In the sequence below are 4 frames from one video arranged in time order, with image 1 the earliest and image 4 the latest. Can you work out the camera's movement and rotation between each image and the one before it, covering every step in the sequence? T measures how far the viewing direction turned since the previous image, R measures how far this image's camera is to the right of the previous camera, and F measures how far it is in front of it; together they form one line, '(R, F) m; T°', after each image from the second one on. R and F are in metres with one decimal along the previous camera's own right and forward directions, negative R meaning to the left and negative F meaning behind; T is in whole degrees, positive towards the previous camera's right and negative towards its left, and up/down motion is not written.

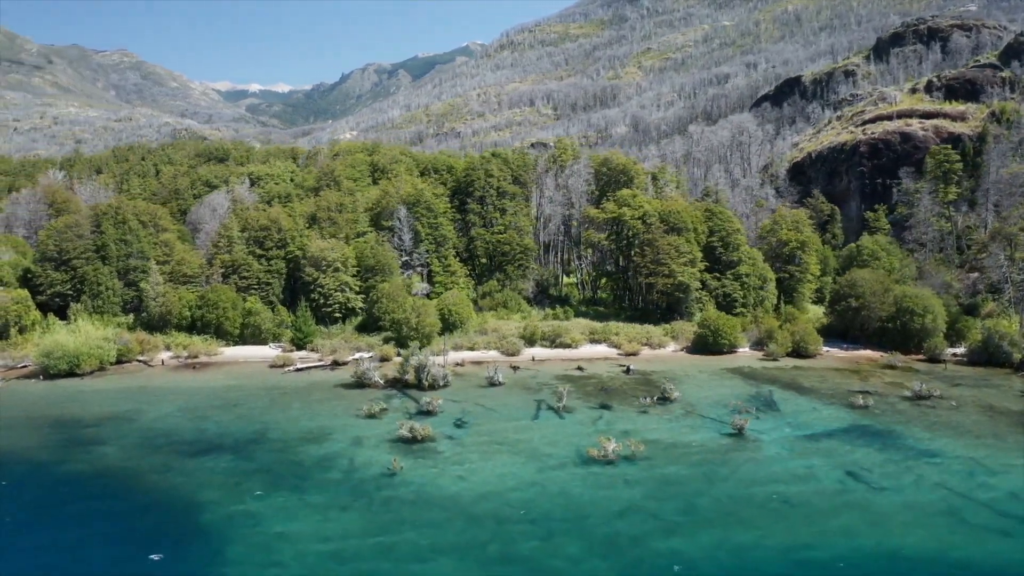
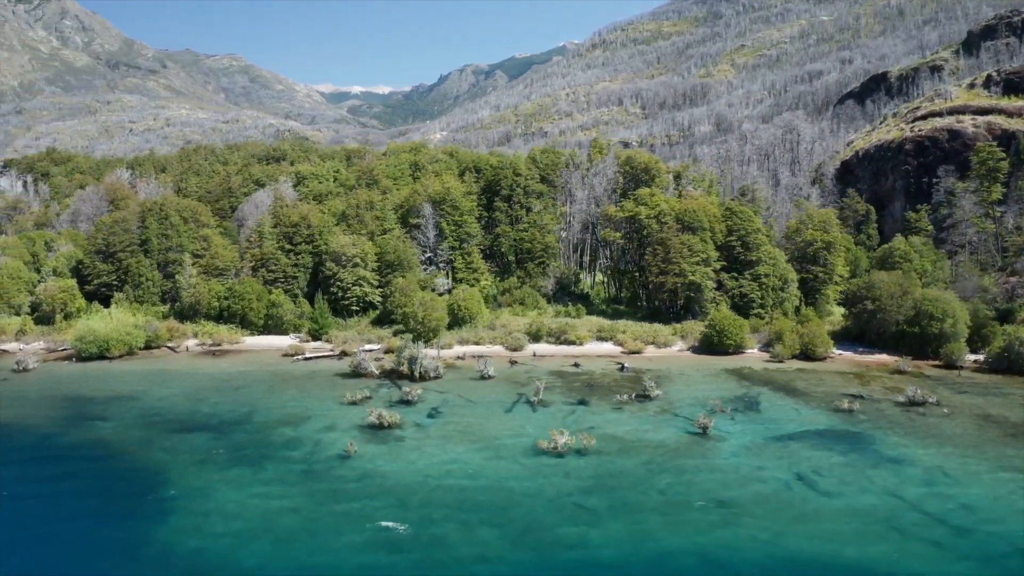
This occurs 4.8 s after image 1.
(+4.6, -0.5) m; -5°
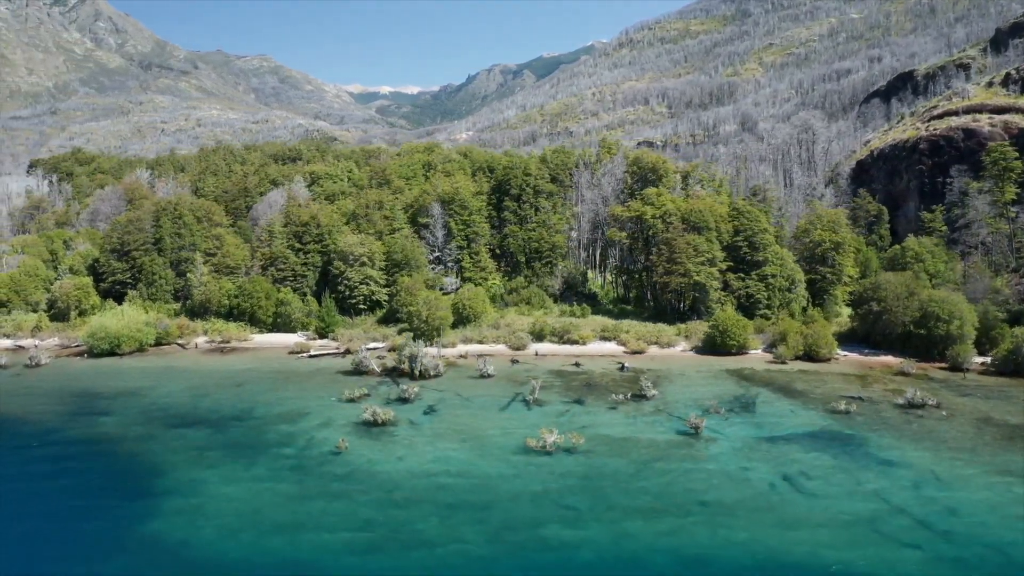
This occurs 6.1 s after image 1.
(+1.2, -0.2) m; -2°
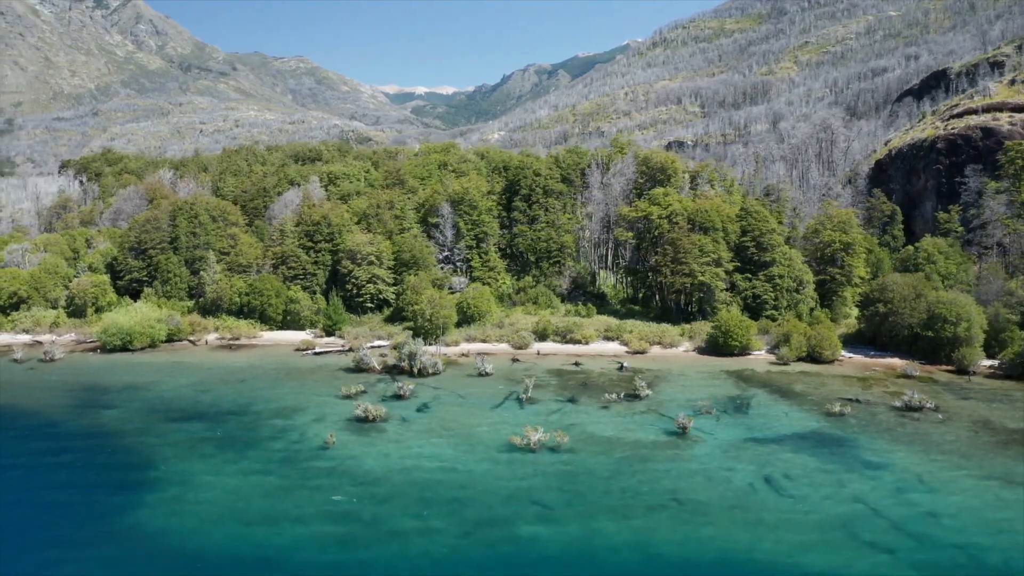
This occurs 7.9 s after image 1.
(+1.6, -0.3) m; -2°
